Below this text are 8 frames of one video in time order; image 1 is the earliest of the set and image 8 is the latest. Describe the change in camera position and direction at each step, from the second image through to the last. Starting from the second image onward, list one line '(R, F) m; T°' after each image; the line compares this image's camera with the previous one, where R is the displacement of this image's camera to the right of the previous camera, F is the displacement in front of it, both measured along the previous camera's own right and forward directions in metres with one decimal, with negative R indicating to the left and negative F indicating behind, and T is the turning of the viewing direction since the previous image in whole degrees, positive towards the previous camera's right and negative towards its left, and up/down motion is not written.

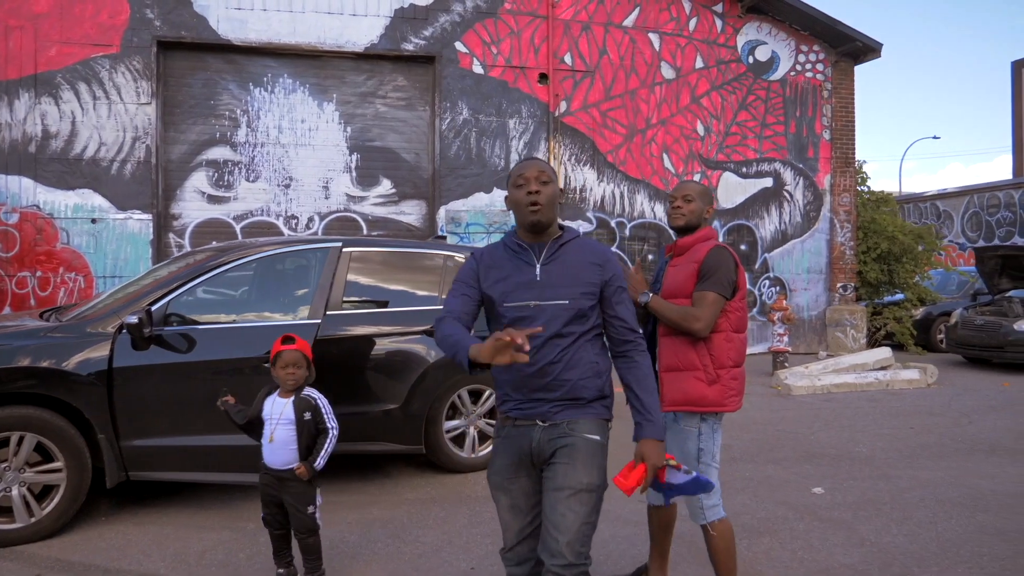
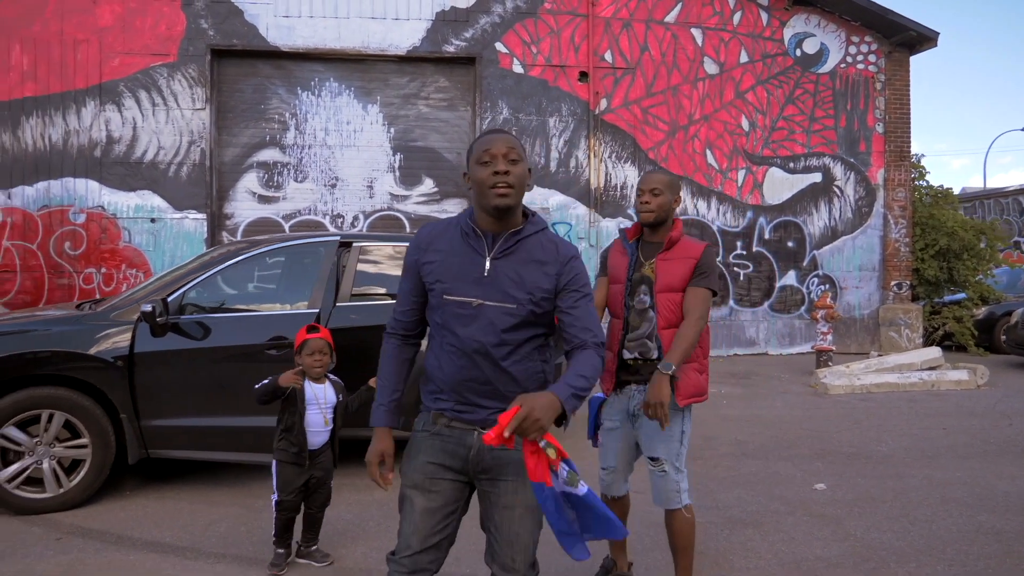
(+0.5, -0.1) m; -5°
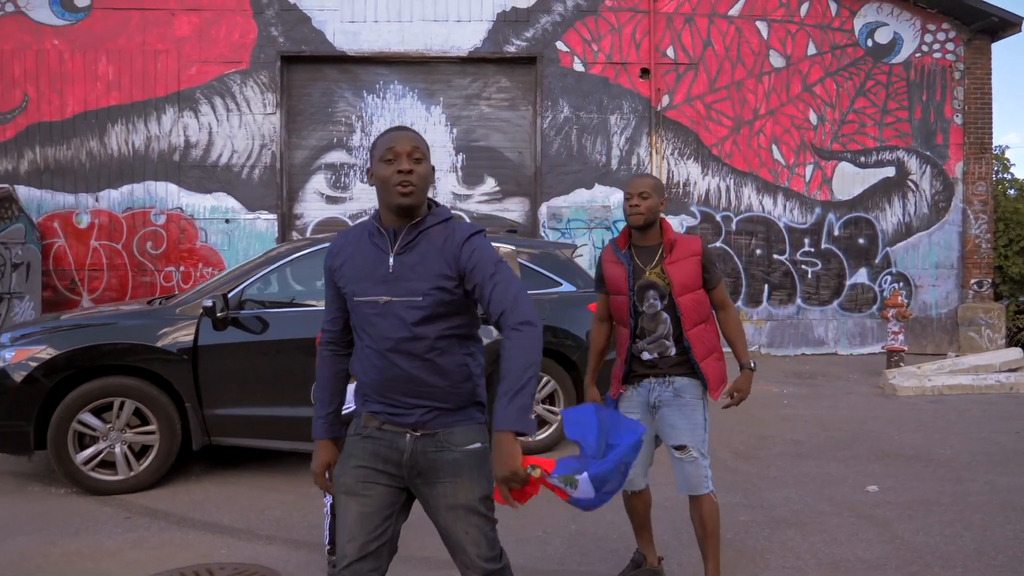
(+0.2, -0.1) m; -5°
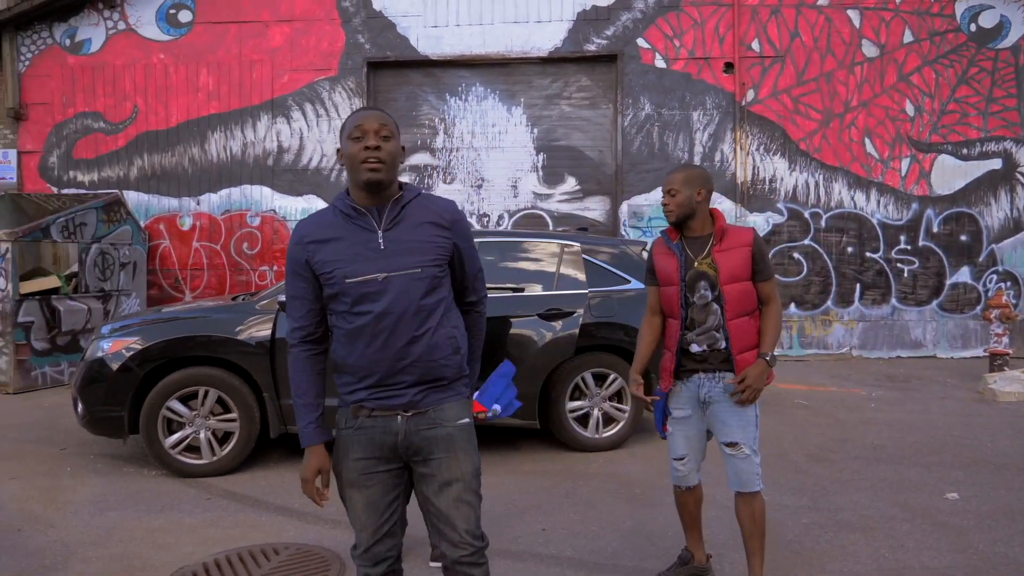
(+0.2, 0.0) m; -7°
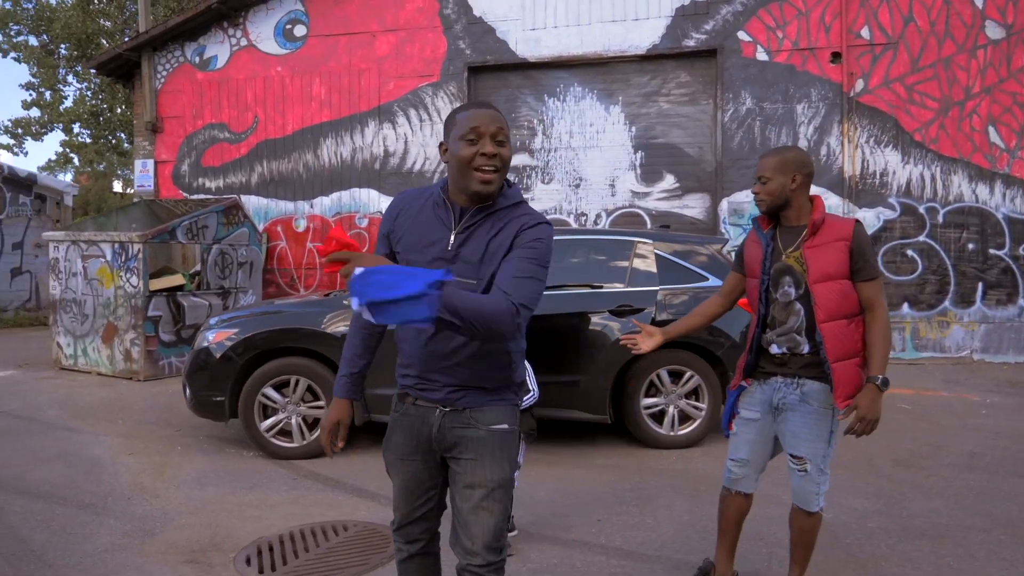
(+0.4, -0.1) m; -9°
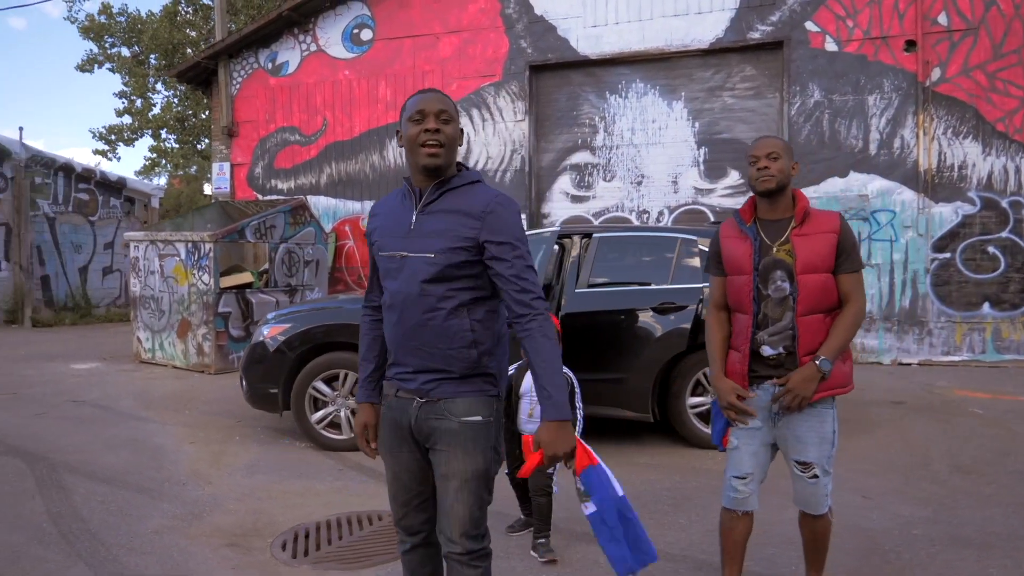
(+0.3, 0.0) m; -6°
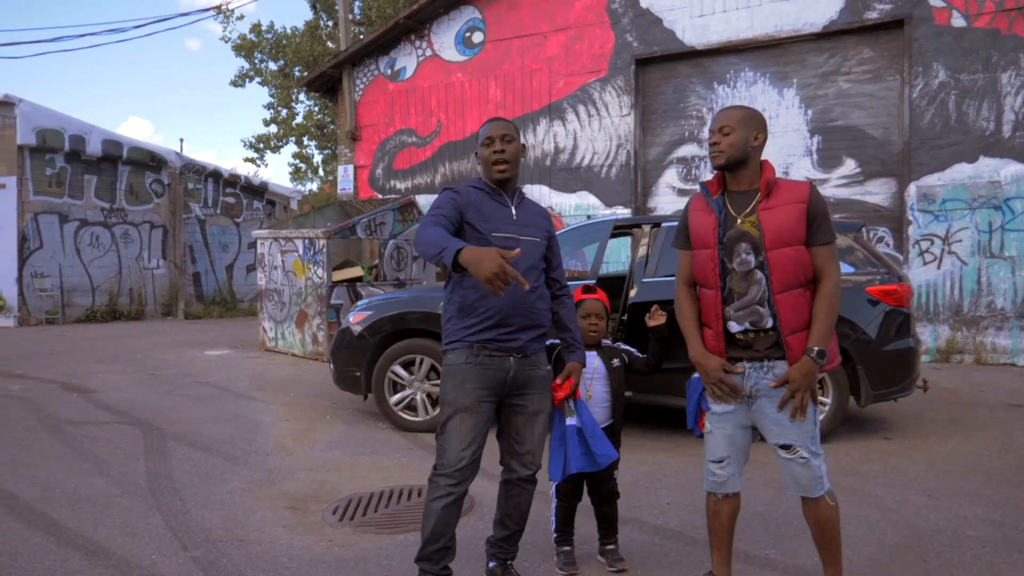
(+0.6, -0.1) m; -10°
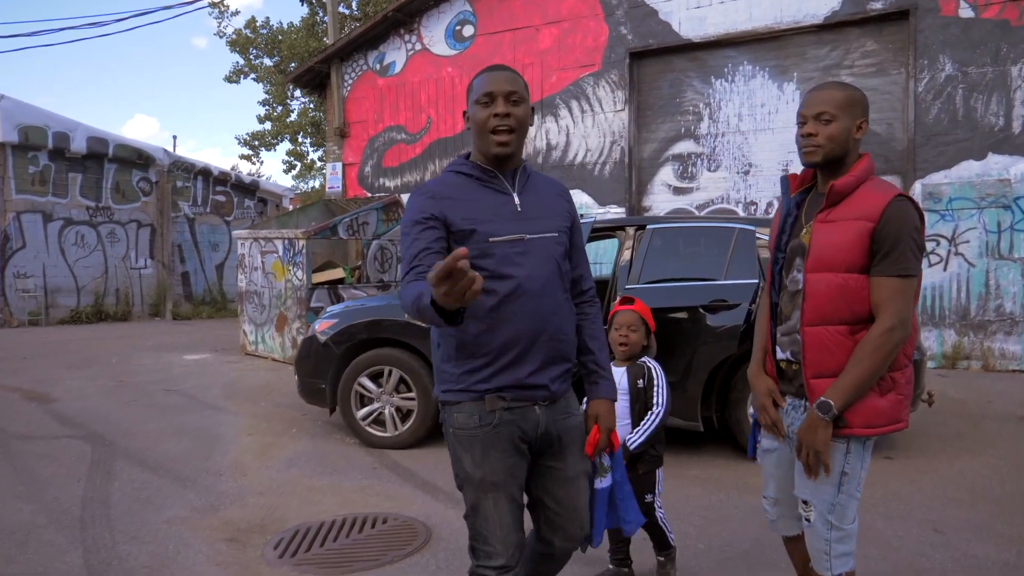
(+0.2, +0.4) m; 0°
